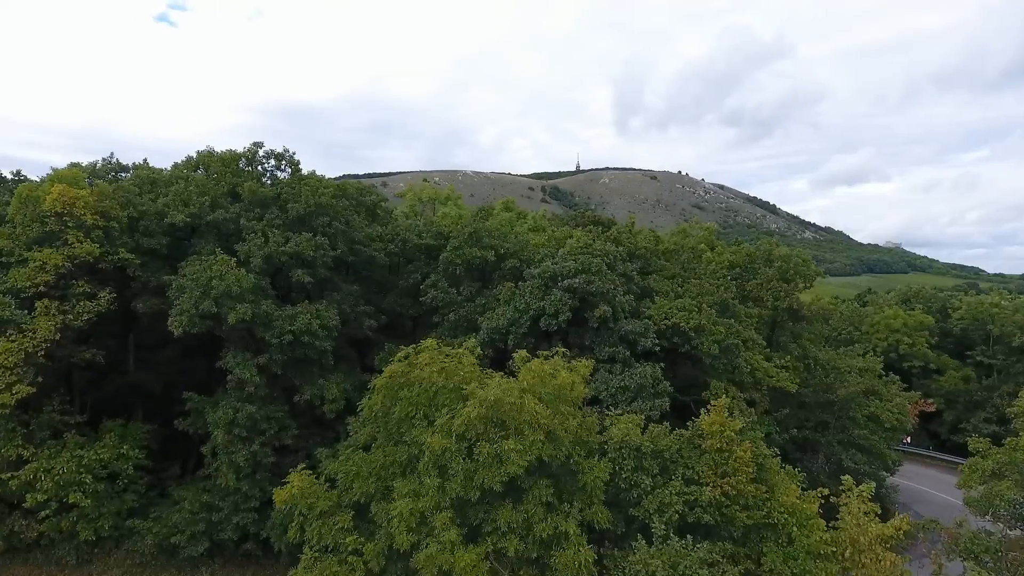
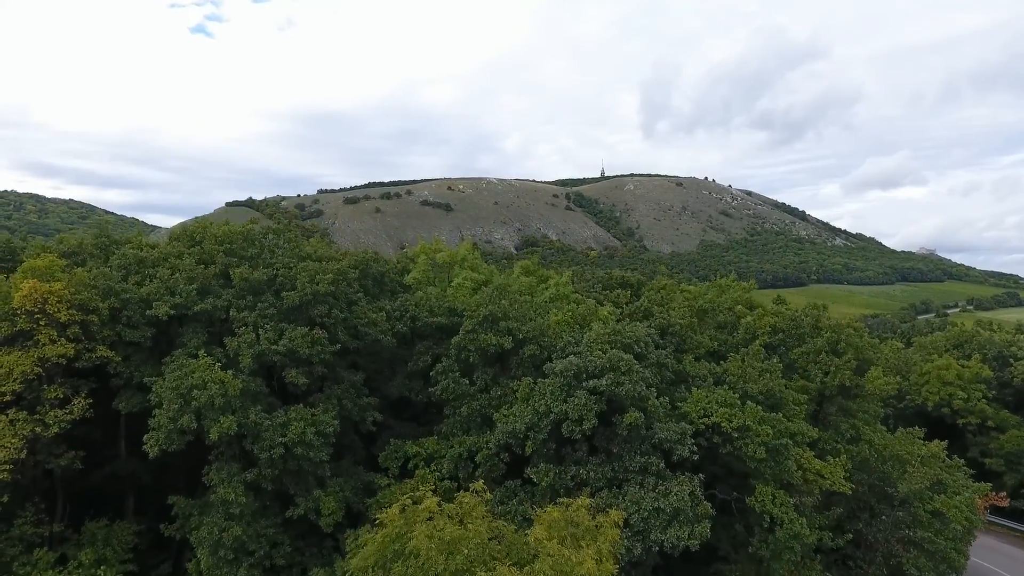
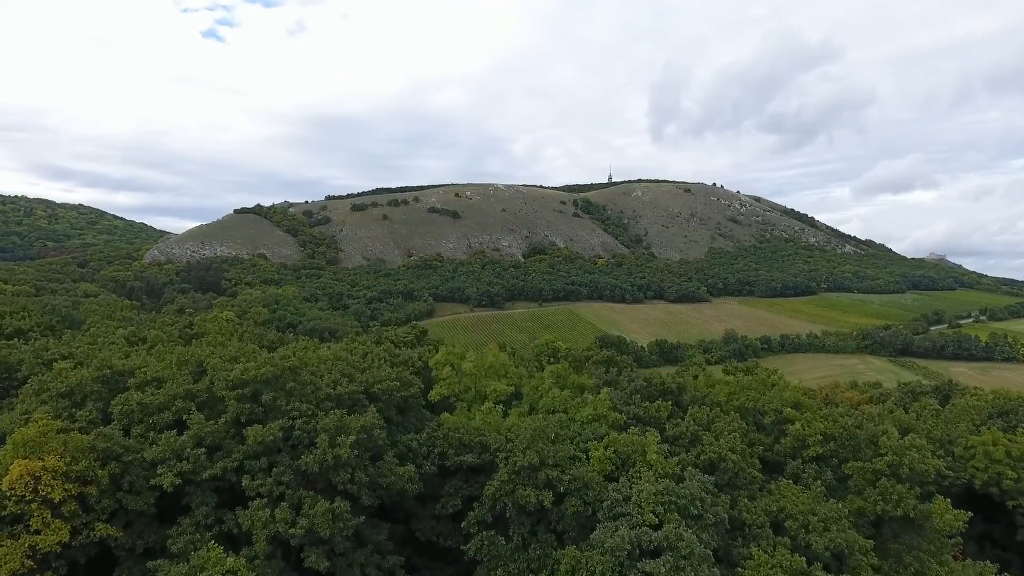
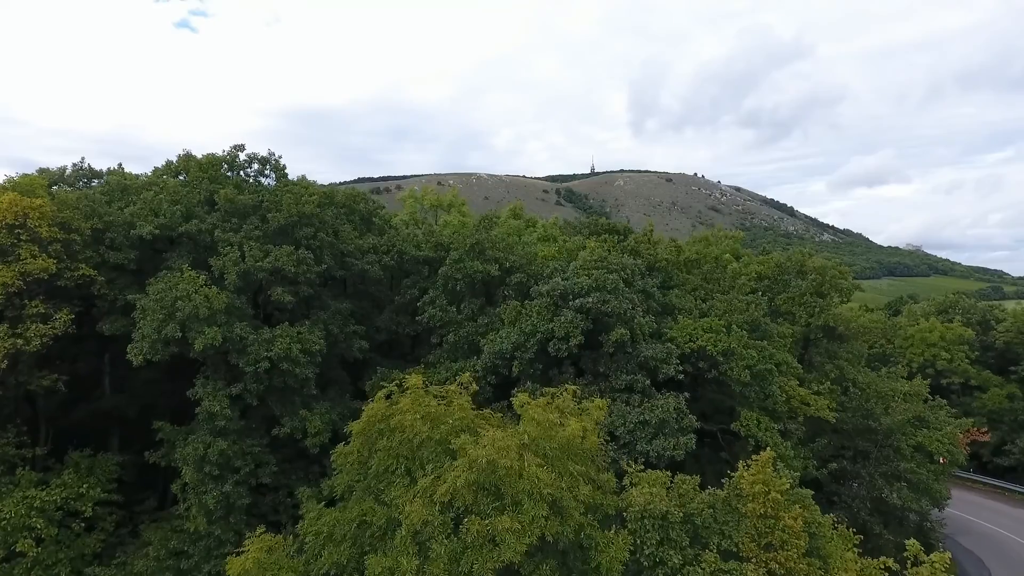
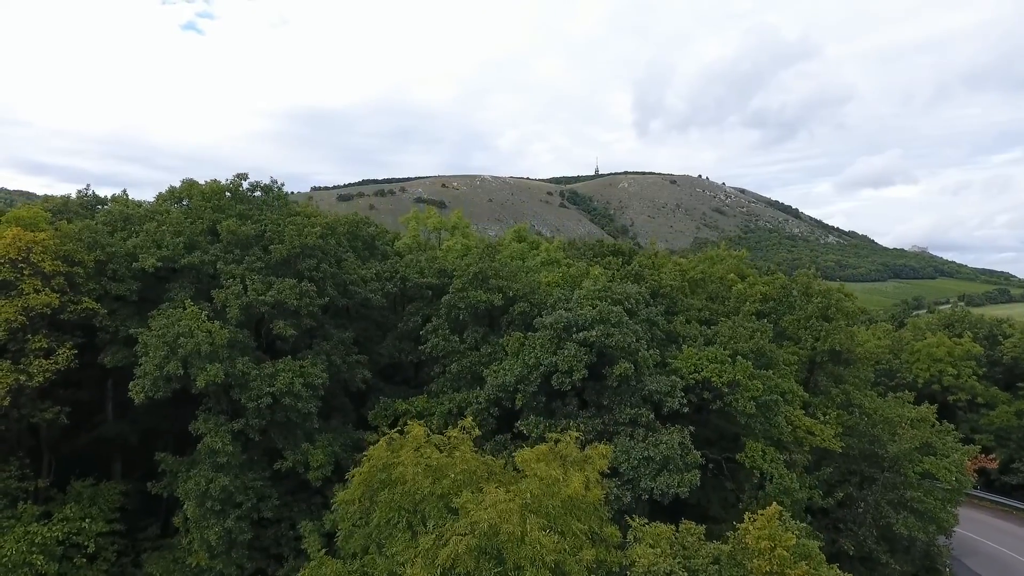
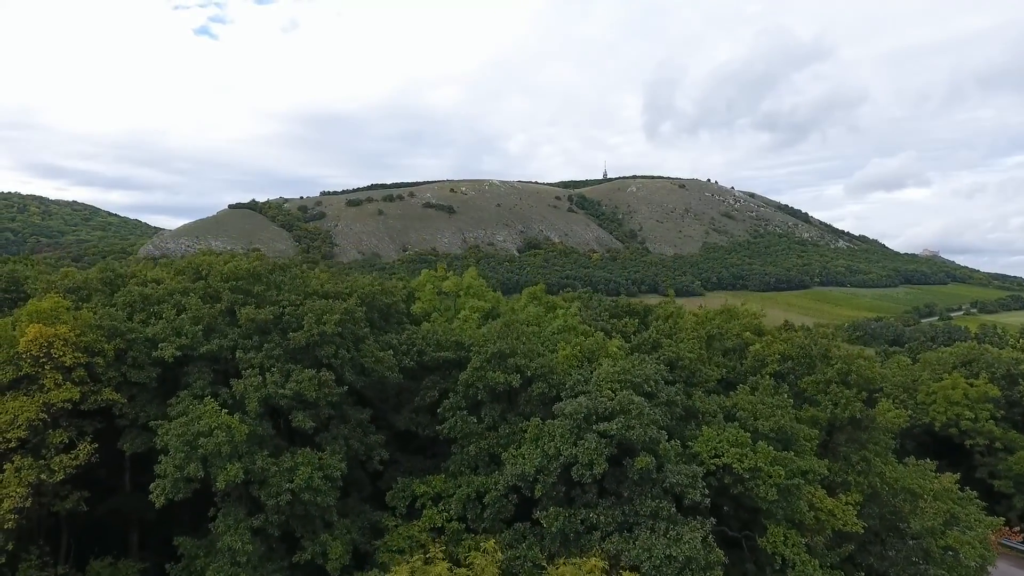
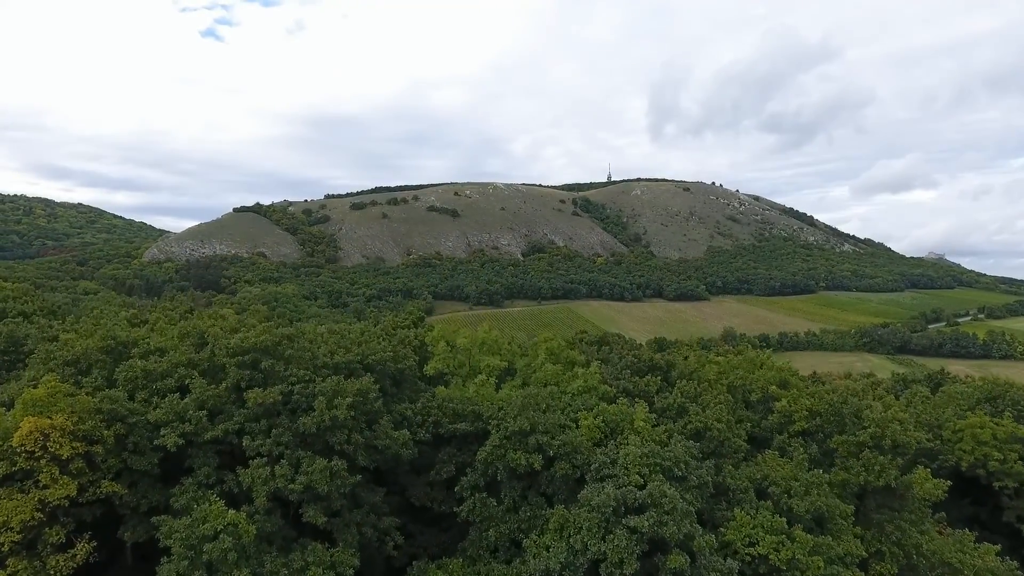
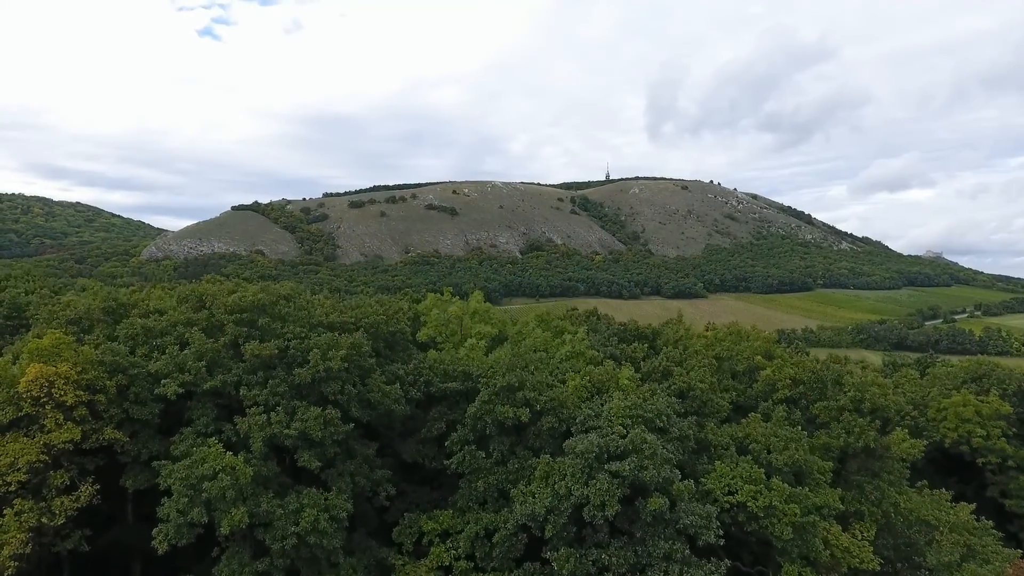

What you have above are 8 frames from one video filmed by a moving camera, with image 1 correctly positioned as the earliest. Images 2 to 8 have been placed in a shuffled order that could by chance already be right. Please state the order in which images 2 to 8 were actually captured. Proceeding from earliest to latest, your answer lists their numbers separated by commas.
4, 5, 2, 6, 8, 7, 3
